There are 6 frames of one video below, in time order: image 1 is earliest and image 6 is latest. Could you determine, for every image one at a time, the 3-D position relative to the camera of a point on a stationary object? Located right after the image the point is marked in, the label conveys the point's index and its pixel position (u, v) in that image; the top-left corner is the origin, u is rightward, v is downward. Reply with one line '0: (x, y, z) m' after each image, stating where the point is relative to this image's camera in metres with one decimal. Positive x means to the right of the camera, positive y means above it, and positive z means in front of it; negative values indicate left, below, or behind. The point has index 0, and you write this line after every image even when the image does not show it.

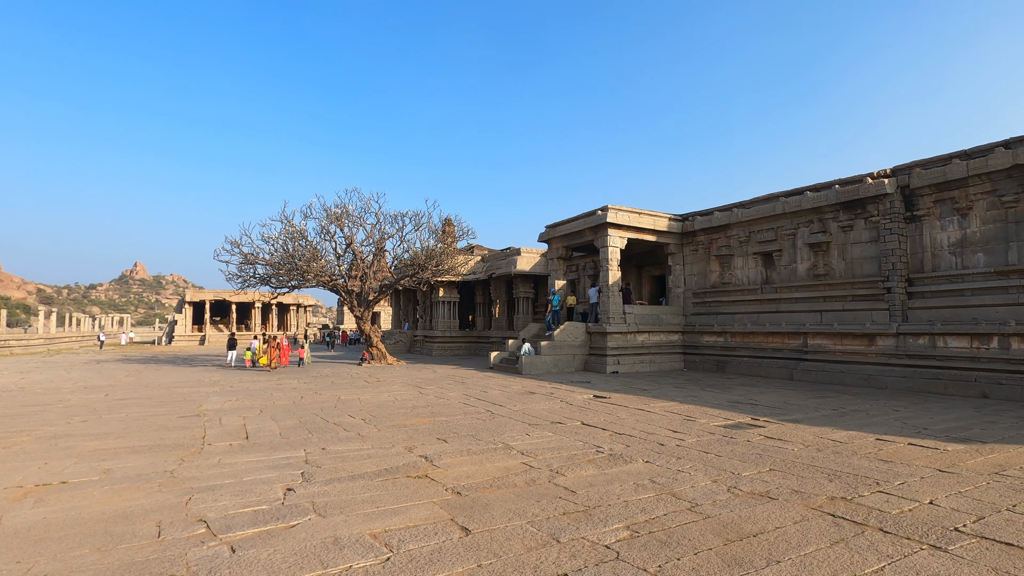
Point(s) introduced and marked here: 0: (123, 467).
0: (-3.4, -1.6, +4.8) m
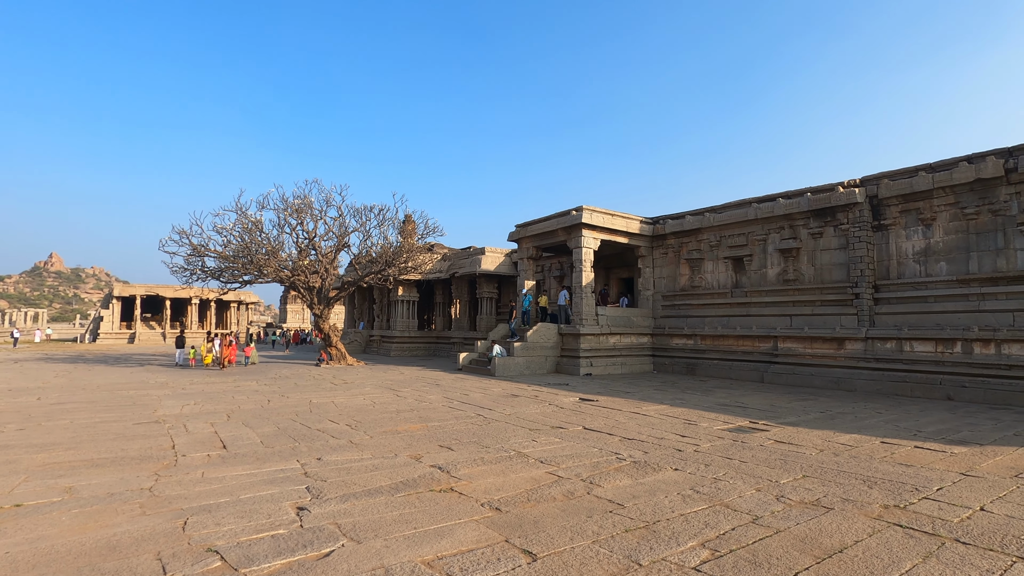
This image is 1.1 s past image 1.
0: (-3.2, -1.5, +4.1) m
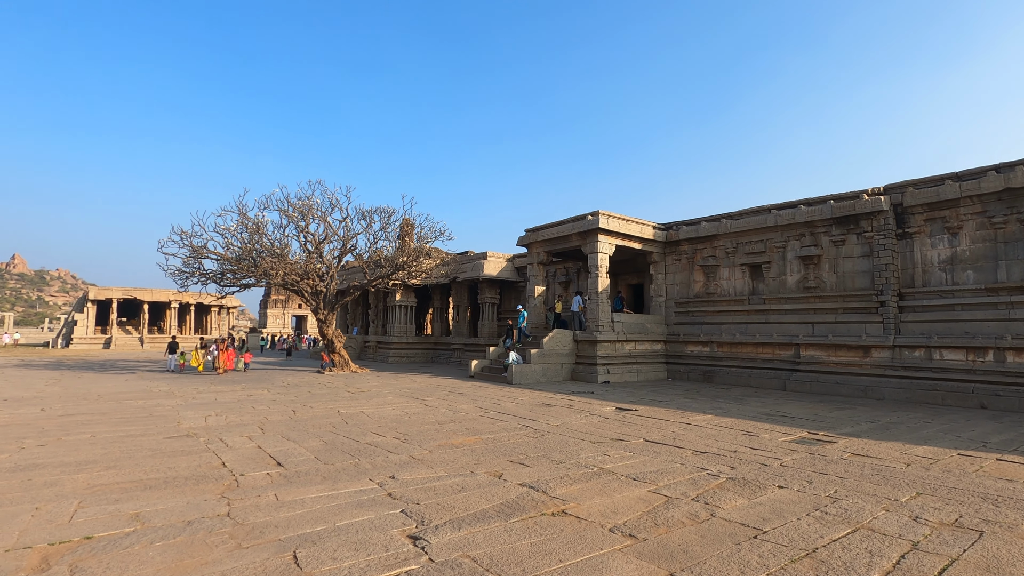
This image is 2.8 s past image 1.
0: (-2.4, -1.5, +3.6) m
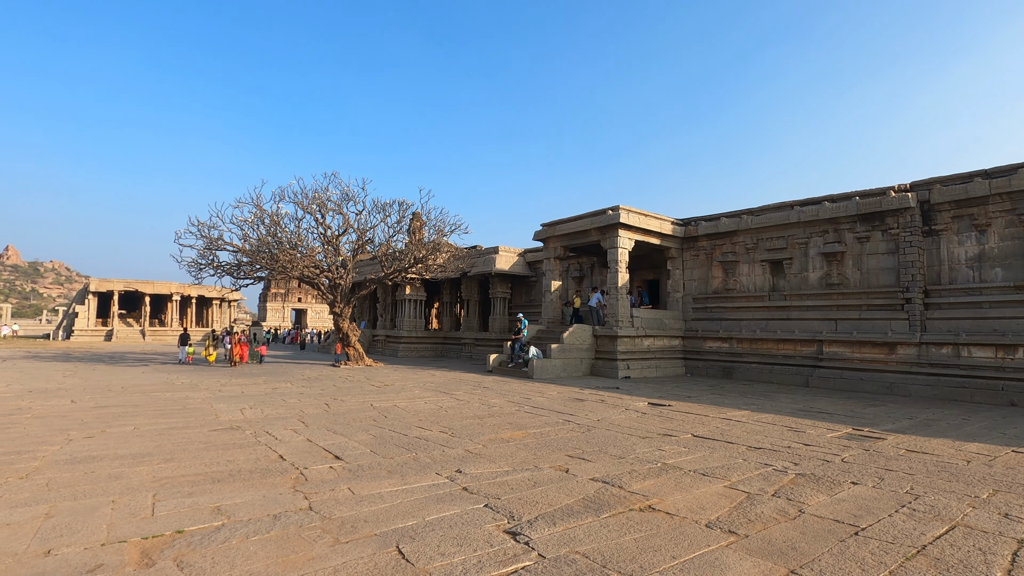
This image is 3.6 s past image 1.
0: (-1.8, -1.4, +3.6) m
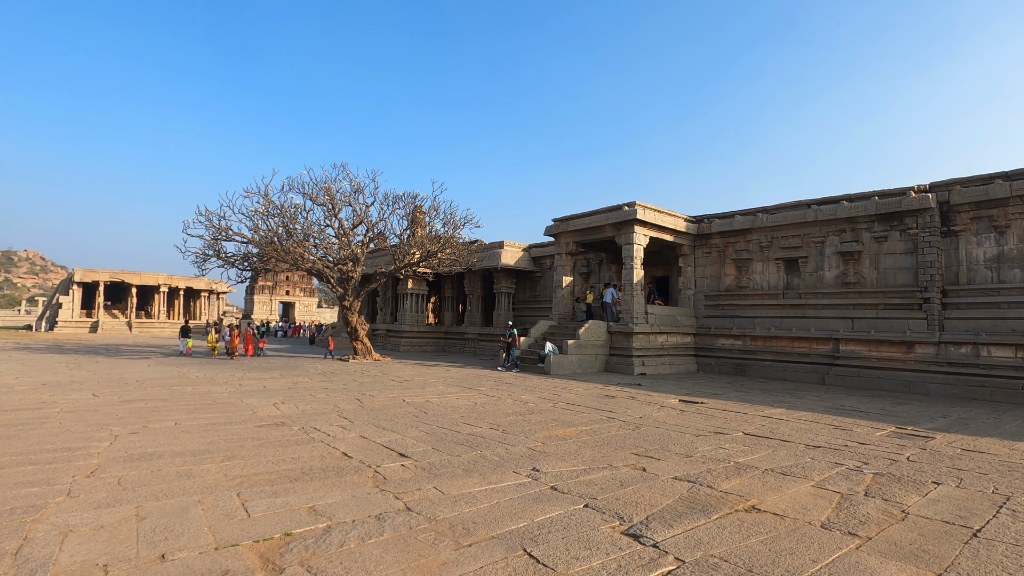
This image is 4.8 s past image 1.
0: (-1.2, -1.4, +3.4) m
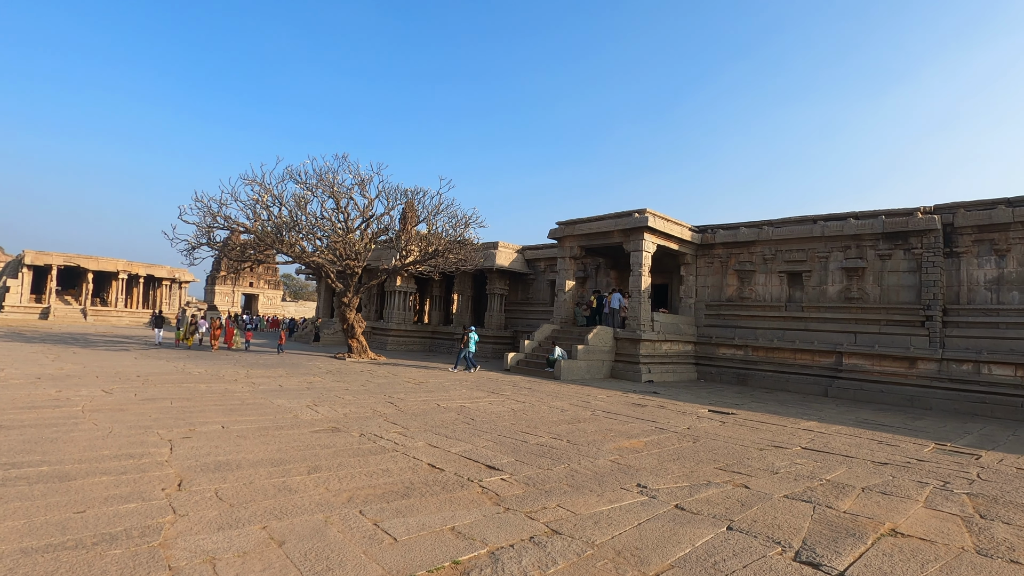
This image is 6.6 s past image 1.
0: (-0.3, -1.4, +3.2) m
